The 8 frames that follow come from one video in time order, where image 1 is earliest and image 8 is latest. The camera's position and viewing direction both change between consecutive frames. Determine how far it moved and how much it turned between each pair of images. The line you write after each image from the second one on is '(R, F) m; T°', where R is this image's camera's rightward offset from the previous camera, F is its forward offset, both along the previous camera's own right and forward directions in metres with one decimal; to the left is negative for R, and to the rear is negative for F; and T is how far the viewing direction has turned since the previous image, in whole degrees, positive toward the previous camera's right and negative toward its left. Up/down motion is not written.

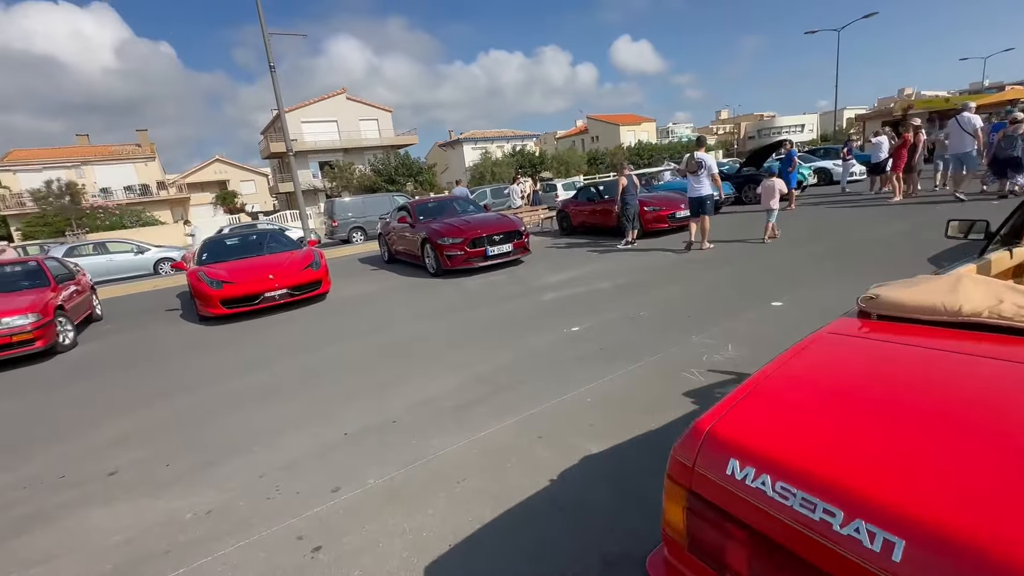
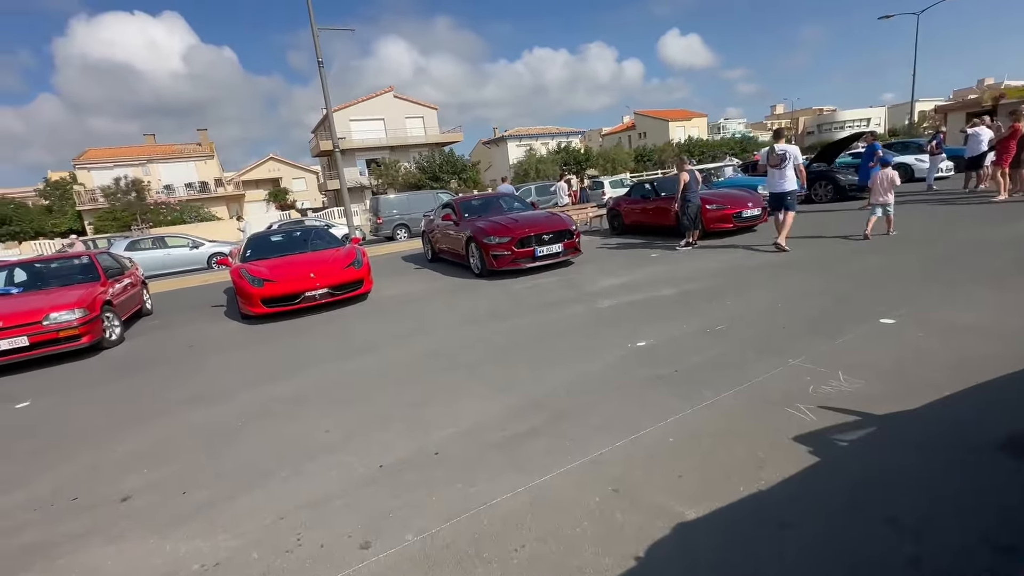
(-0.2, +0.6) m; -5°
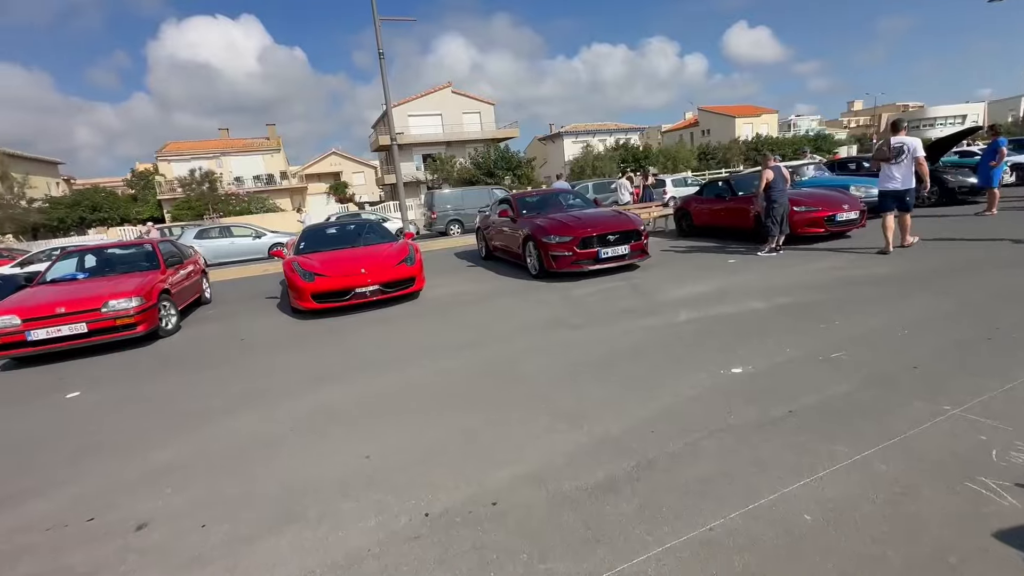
(-0.2, +0.6) m; -6°
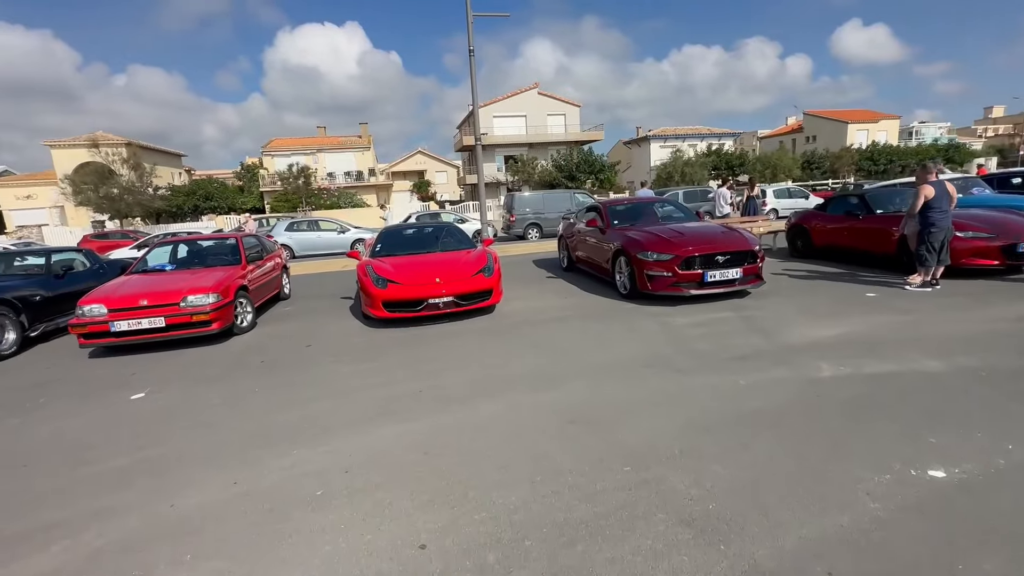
(-0.2, +0.8) m; -9°
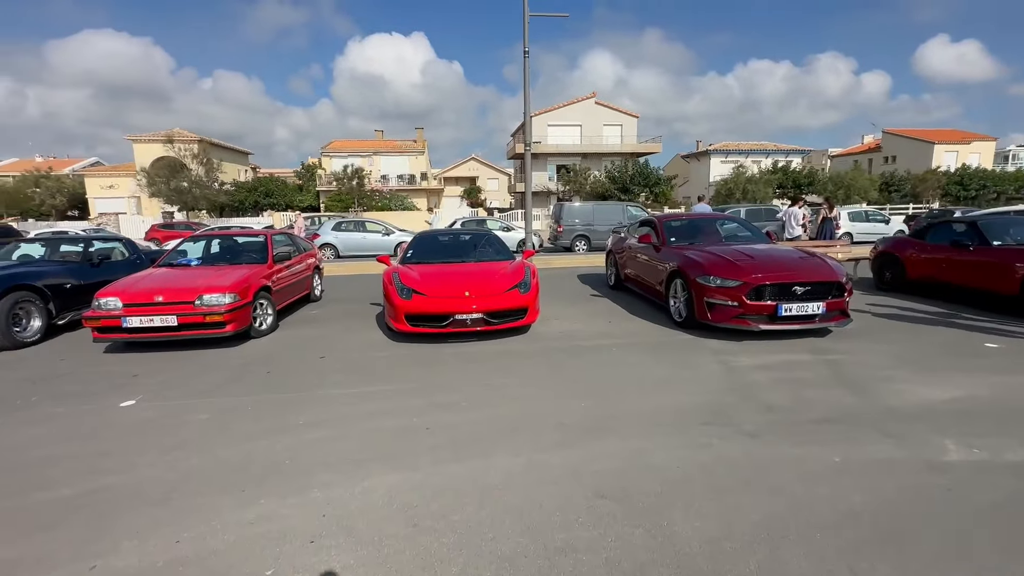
(+0.1, +0.7) m; -6°
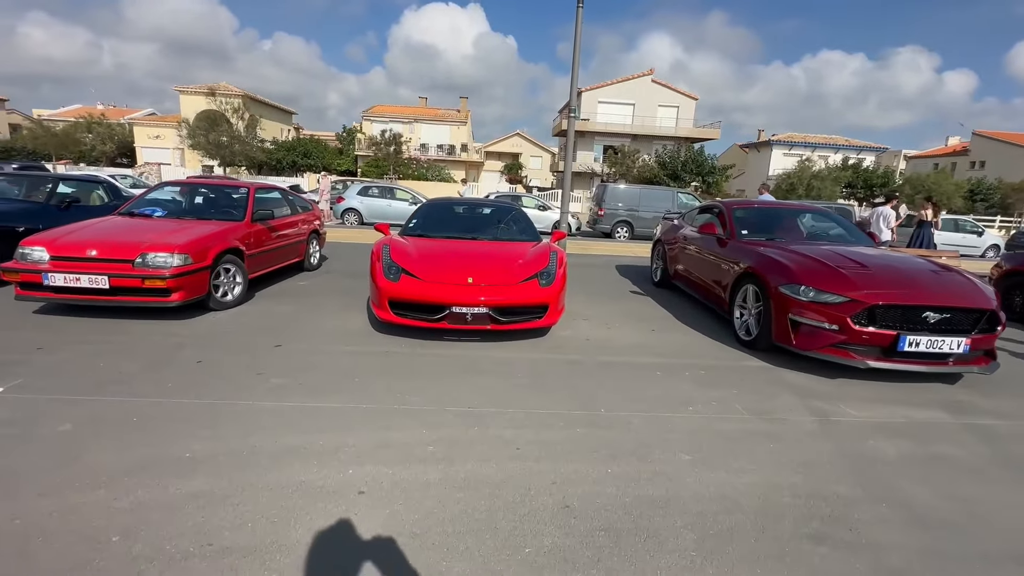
(+0.2, +1.4) m; -4°
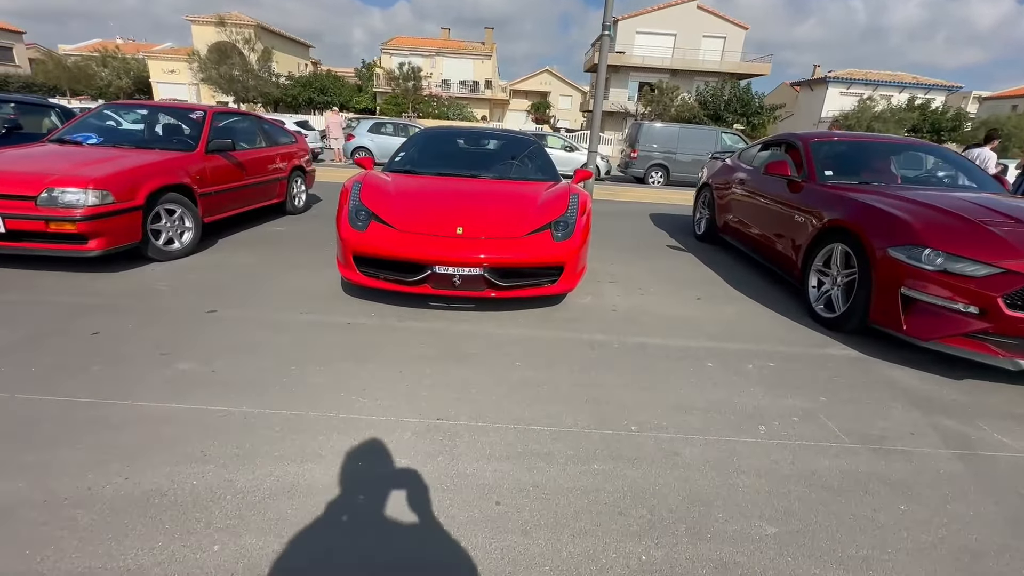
(+0.2, +1.1) m; -3°
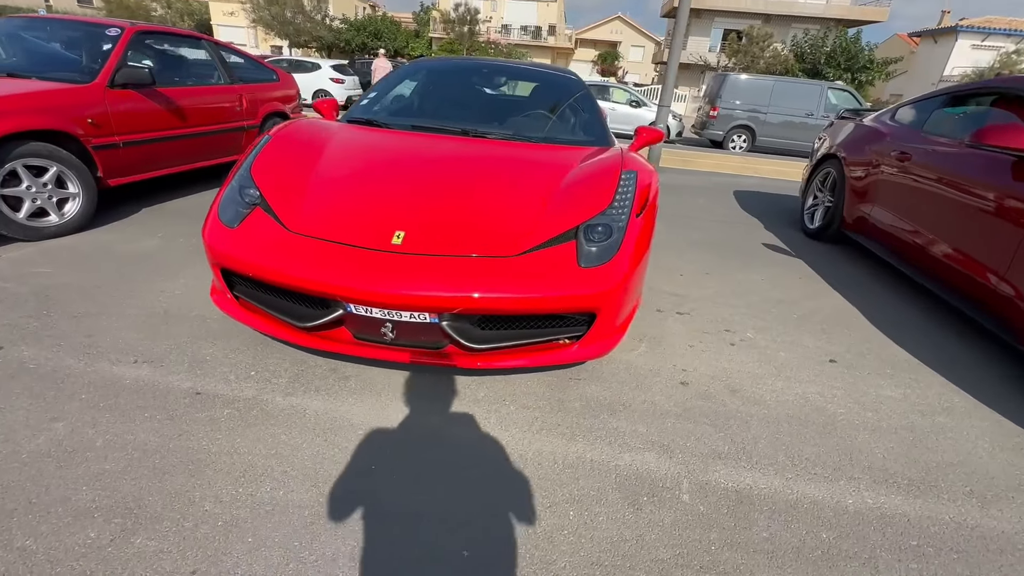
(+0.3, +1.7) m; -6°
